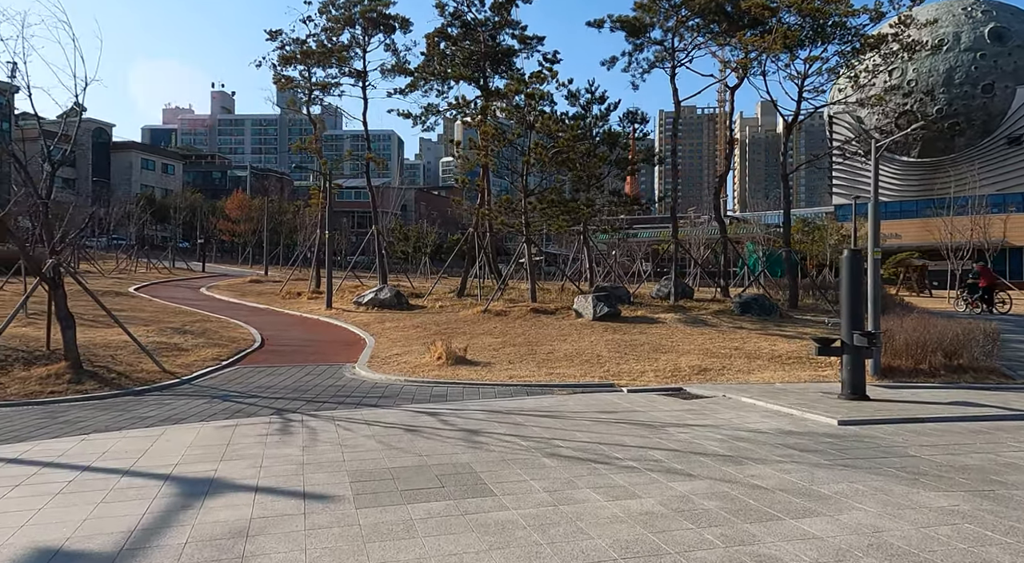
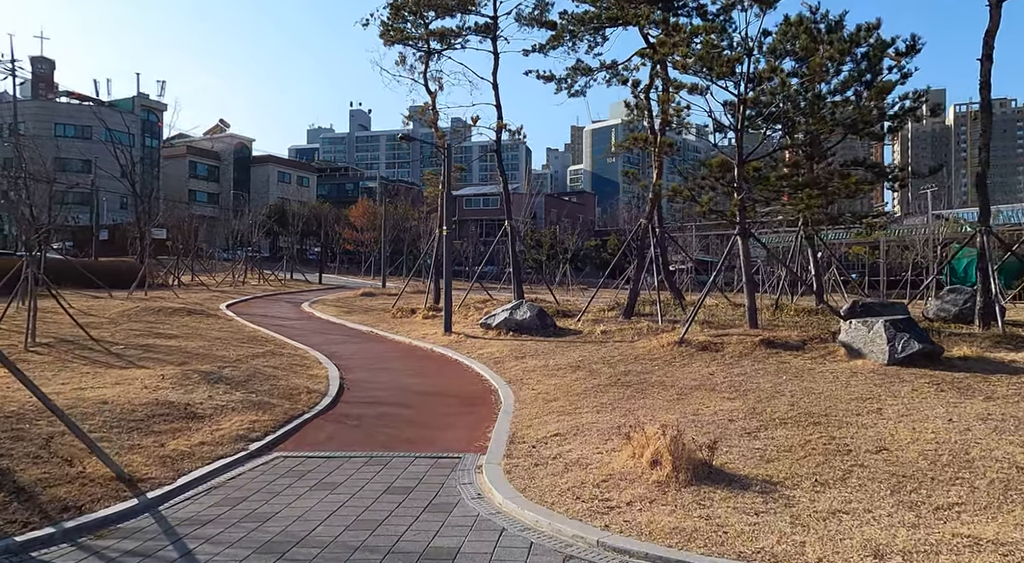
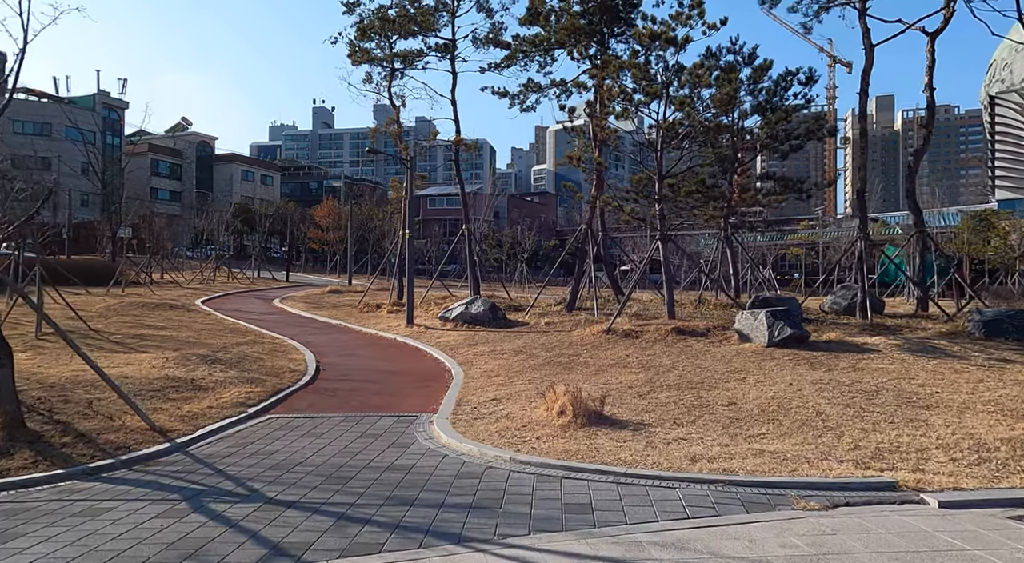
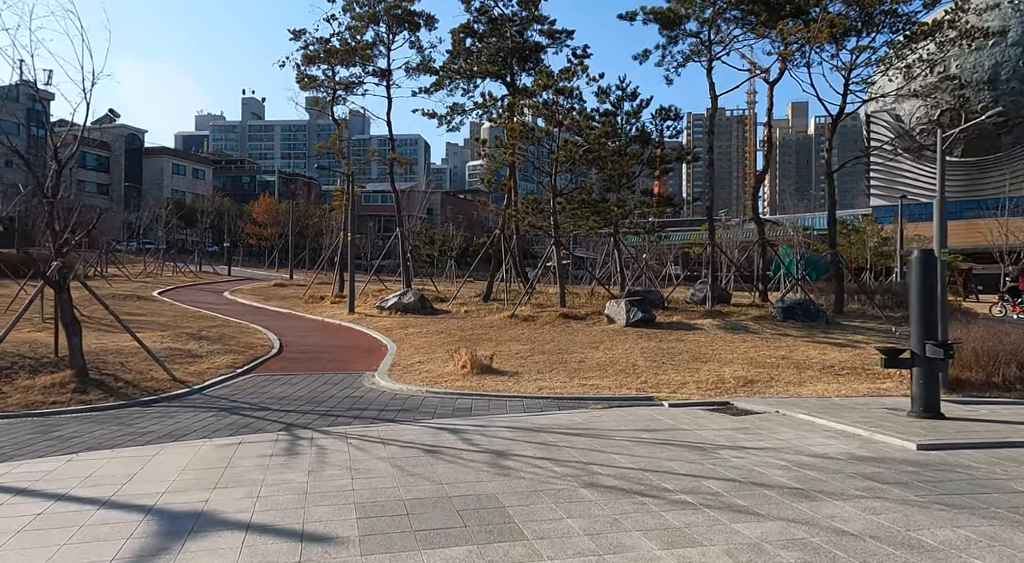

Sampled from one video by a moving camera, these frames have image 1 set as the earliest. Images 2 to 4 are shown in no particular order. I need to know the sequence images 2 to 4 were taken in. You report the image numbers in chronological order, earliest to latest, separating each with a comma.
4, 3, 2
